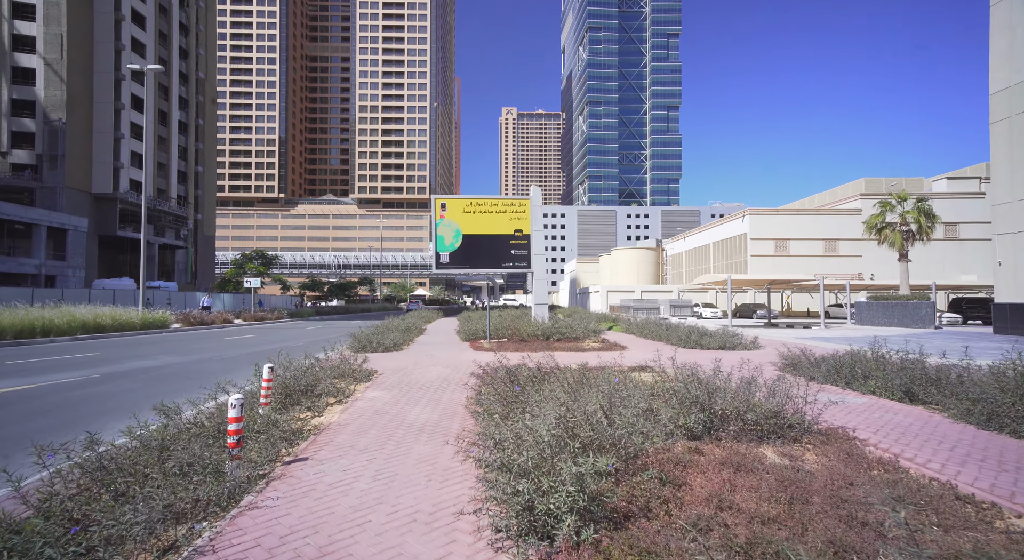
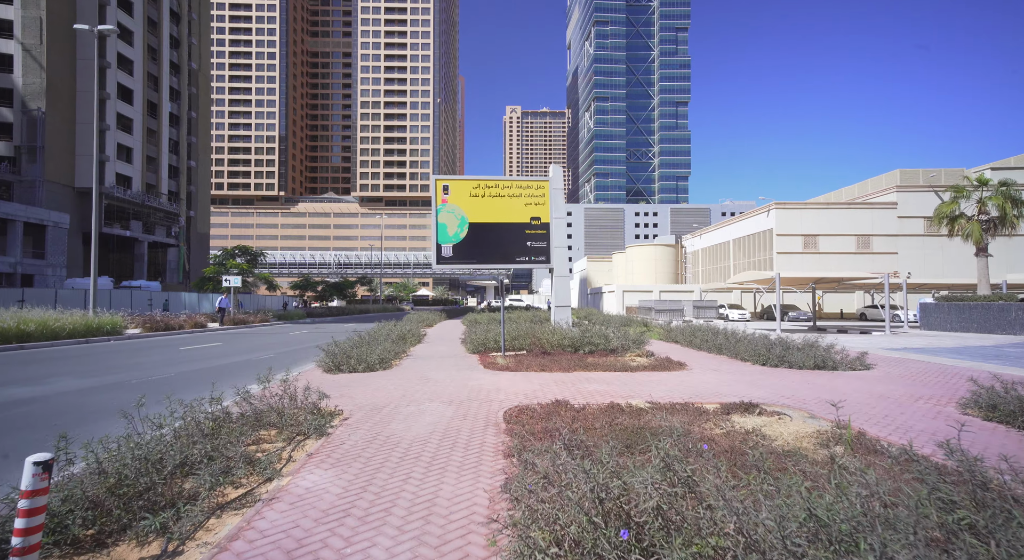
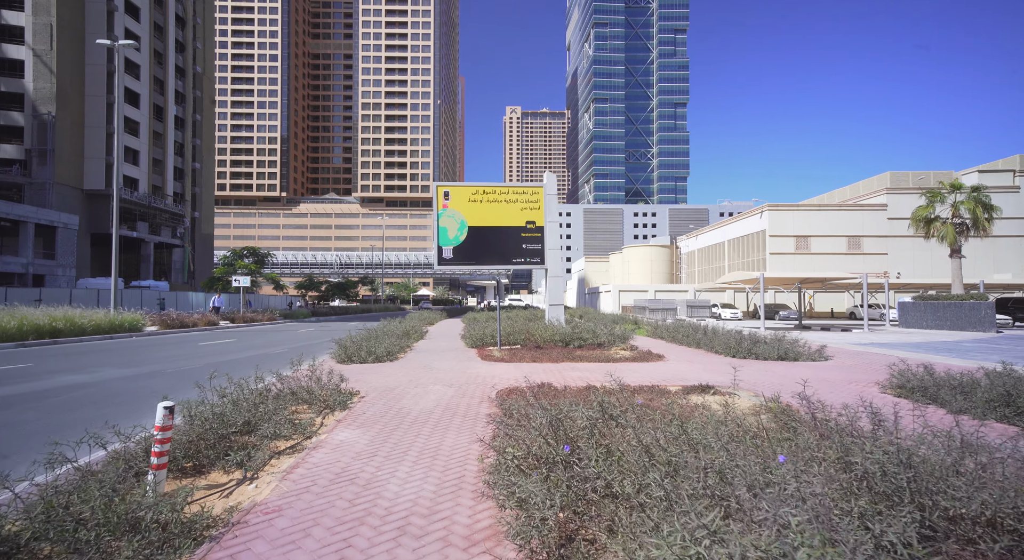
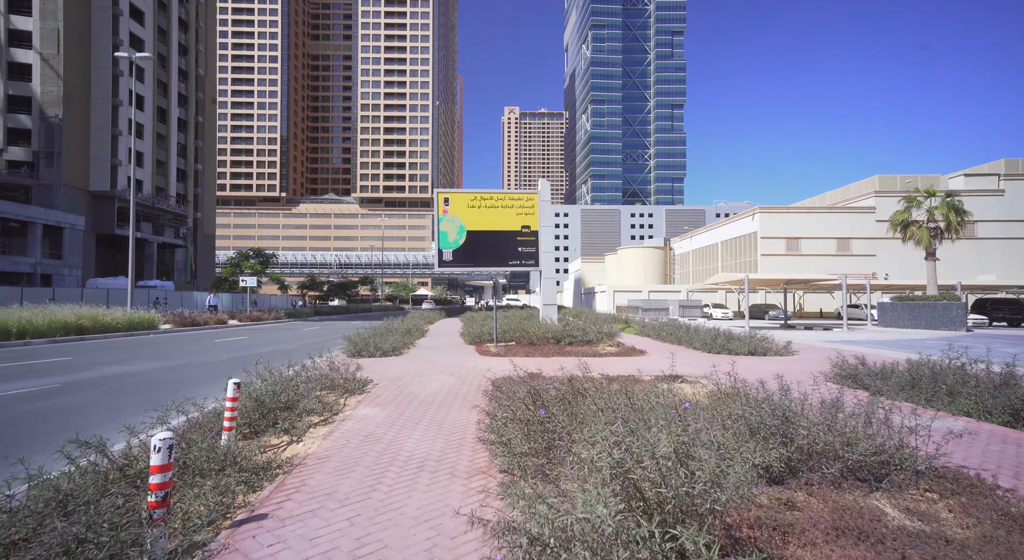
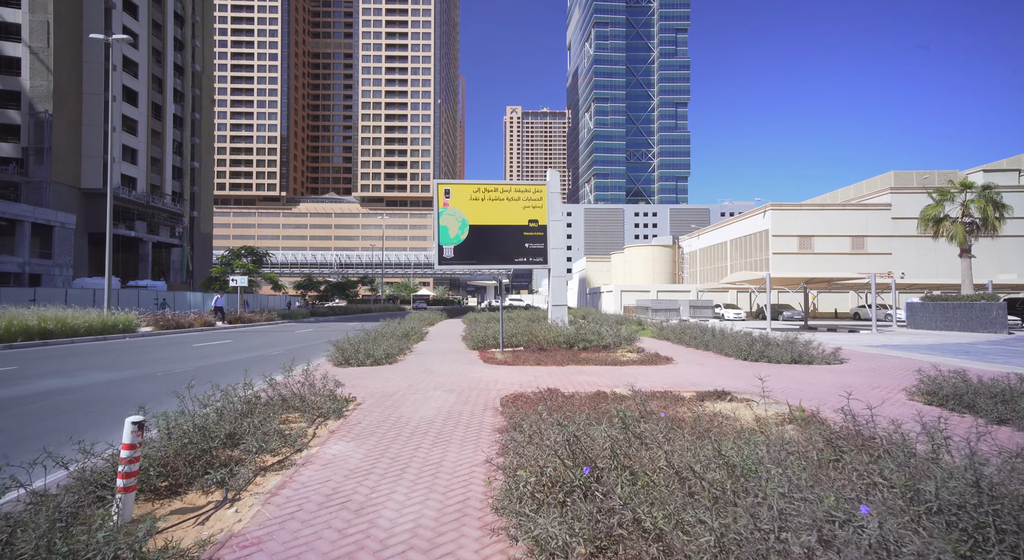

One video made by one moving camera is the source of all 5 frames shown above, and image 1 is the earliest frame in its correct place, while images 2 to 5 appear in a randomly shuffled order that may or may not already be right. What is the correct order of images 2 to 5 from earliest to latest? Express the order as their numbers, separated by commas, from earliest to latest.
4, 3, 5, 2
